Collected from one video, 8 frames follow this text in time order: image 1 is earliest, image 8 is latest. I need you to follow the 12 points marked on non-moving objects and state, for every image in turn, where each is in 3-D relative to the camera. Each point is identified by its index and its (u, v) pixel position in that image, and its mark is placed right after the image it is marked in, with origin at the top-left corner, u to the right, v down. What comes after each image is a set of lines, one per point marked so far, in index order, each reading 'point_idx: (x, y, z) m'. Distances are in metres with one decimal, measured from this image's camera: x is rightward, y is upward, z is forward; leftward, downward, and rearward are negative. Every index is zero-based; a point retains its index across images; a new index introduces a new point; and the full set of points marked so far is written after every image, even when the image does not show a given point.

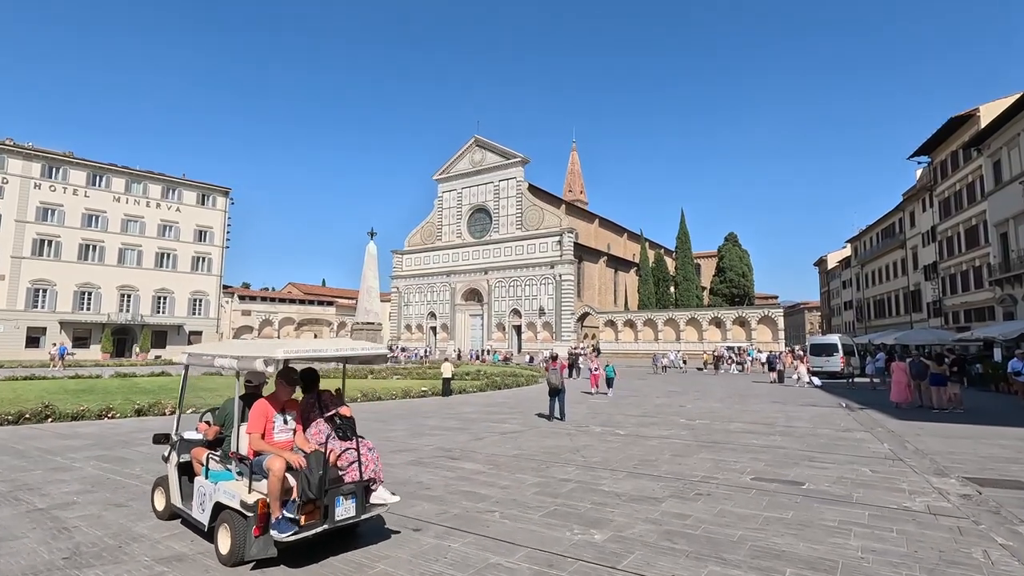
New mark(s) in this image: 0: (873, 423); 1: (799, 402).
0: (+8.9, -3.3, +13.2) m
1: (+10.1, -4.0, +18.8) m
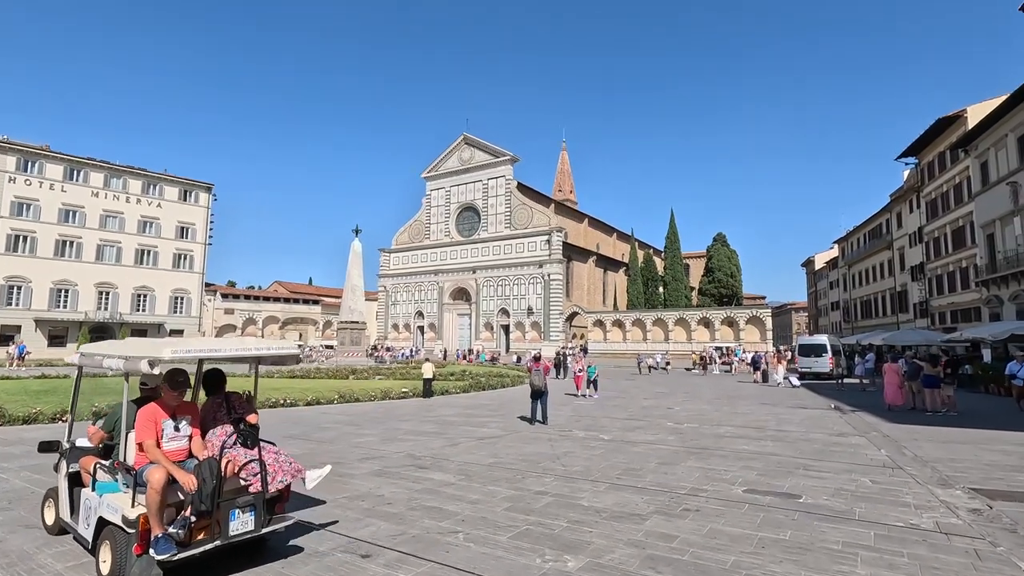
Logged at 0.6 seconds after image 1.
0: (+8.4, -3.3, +12.7) m
1: (+9.5, -4.0, +18.3) m
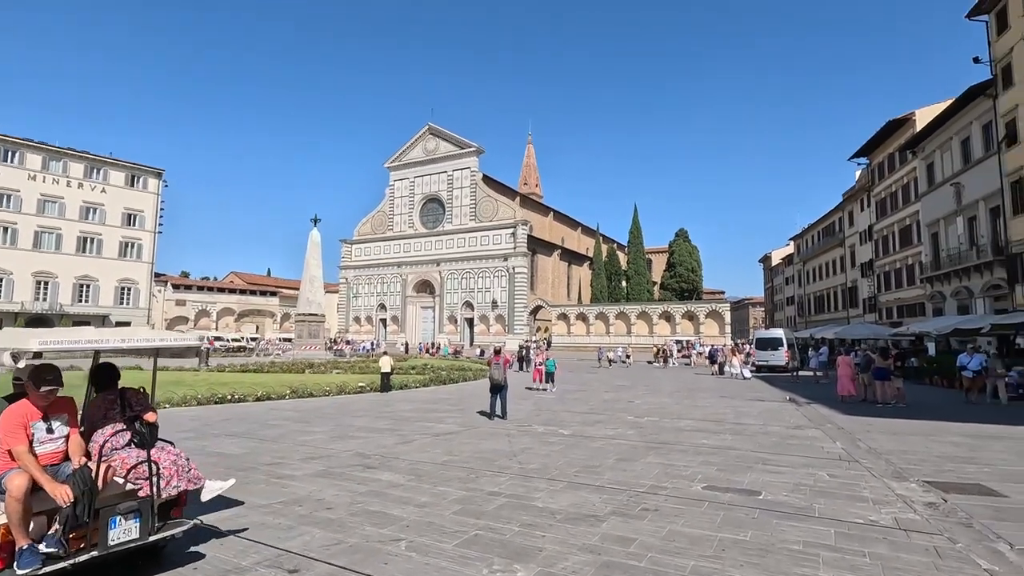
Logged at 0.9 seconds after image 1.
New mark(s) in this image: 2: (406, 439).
0: (+7.4, -3.1, +12.9) m
1: (+8.1, -3.8, +18.5) m
2: (-2.0, -2.9, +10.2) m
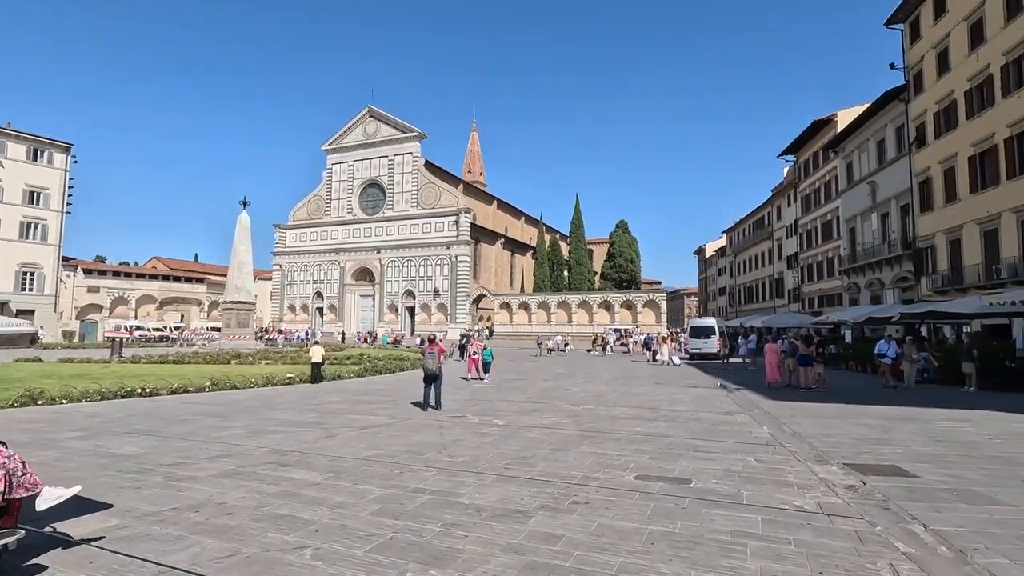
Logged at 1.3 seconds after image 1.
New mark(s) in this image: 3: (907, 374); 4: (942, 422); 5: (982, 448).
0: (+5.9, -2.9, +13.2) m
1: (+6.0, -3.4, +18.9) m
2: (-3.3, -2.6, +9.6) m
3: (+12.3, -2.7, +16.7) m
4: (+8.5, -2.7, +10.6) m
5: (+7.4, -2.5, +8.4) m
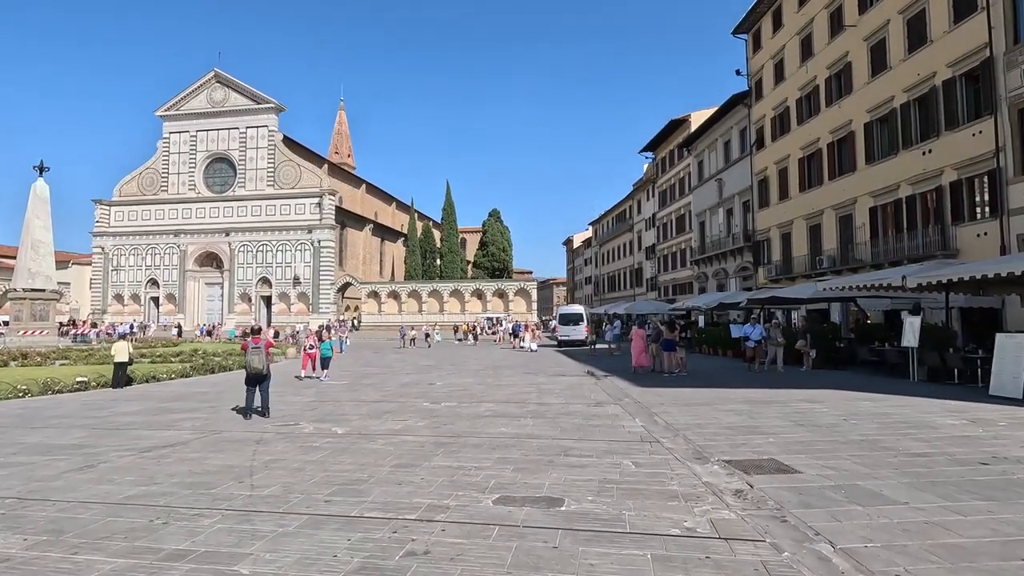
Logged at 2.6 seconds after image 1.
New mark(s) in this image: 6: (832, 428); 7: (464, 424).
0: (+2.5, -2.5, +12.6) m
1: (+1.3, -2.9, +18.2) m
2: (-5.5, -2.3, +7.0) m
3: (+8.0, -2.2, +17.5) m
4: (+5.7, -2.3, +10.7) m
5: (+5.1, -2.2, +8.3) m
6: (+5.0, -2.2, +8.4) m
7: (-0.8, -2.3, +9.1) m
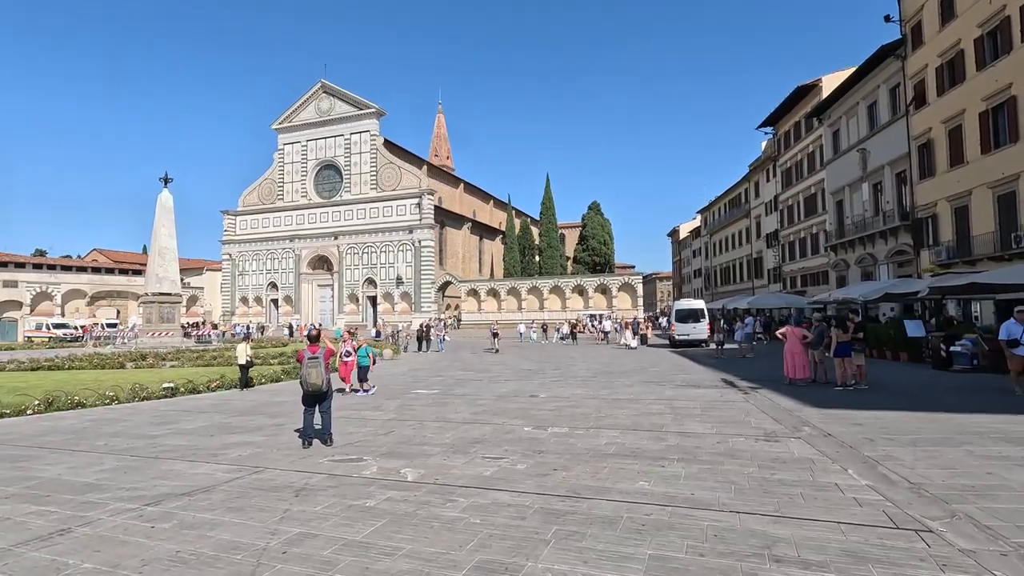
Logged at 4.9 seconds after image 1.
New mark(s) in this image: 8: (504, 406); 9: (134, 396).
0: (+4.8, -2.2, +9.2) m
1: (+4.6, -2.6, +14.9) m
2: (-4.2, -2.2, +5.1) m
3: (+11.0, -1.8, +12.9) m
4: (+7.6, -2.0, +6.7) m
5: (+6.5, -1.9, +4.4) m
6: (+6.5, -1.9, +4.6) m
7: (+0.8, -2.1, +6.3) m
8: (-0.2, -2.5, +11.2) m
9: (-9.9, -2.8, +14.0) m
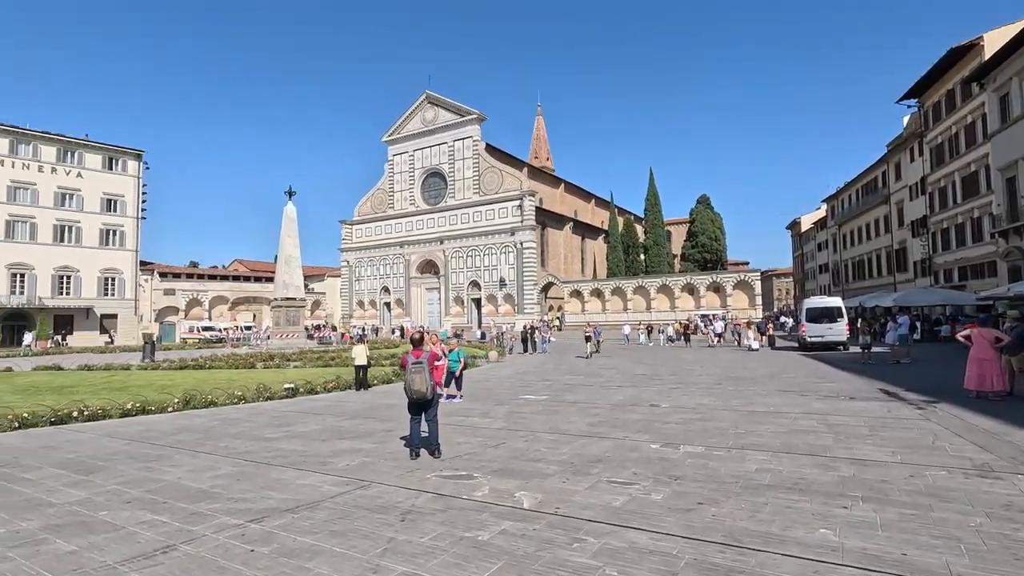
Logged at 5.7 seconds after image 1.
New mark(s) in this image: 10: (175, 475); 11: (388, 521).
0: (+6.5, -2.1, +7.2) m
1: (+7.4, -2.5, +12.8) m
2: (-3.0, -2.2, +4.9) m
3: (+13.4, -1.6, +9.7) m
4: (+8.8, -1.8, +4.2) m
5: (+7.3, -1.7, +2.2) m
6: (+7.3, -1.8, +2.3) m
7: (+2.1, -2.1, +5.1) m
8: (+2.1, -2.4, +10.1) m
9: (-7.0, -2.9, +14.7) m
10: (-4.4, -2.5, +7.0) m
11: (-1.2, -2.2, +5.1) m
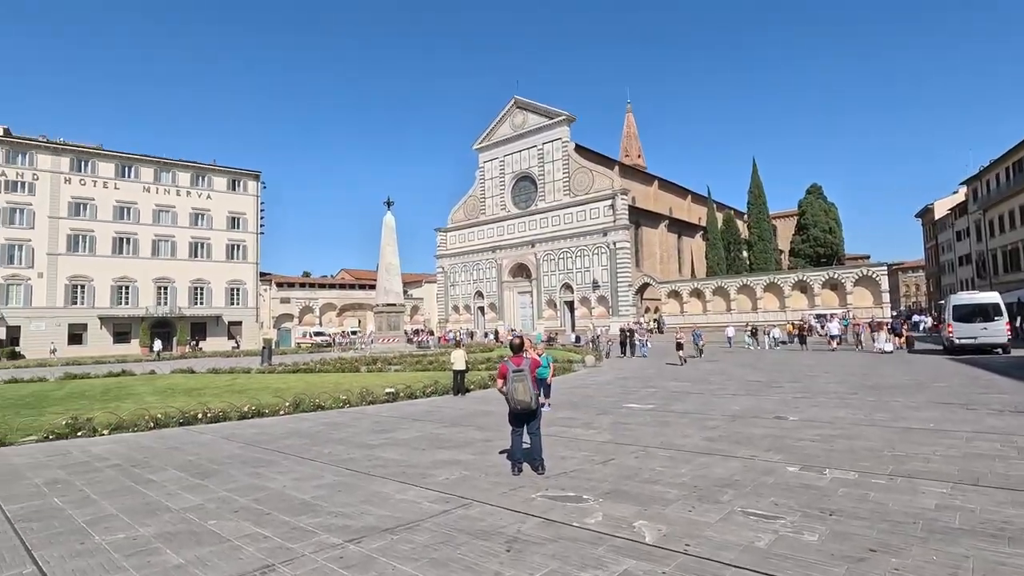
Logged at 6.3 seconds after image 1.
0: (+7.8, -1.9, +5.3) m
1: (+9.6, -2.3, +10.7) m
2: (-2.0, -2.3, +4.6) m
3: (+15.0, -1.3, +6.6) m
4: (+9.5, -1.6, +2.0) m
5: (+7.7, -1.6, +0.2) m
6: (+7.7, -1.6, +0.4) m
7: (+3.1, -2.0, +4.0) m
8: (+3.9, -2.4, +9.0) m
9: (-4.2, -3.1, +15.0) m
10: (-3.0, -2.5, +7.0) m
11: (-0.2, -2.2, +4.6) m
